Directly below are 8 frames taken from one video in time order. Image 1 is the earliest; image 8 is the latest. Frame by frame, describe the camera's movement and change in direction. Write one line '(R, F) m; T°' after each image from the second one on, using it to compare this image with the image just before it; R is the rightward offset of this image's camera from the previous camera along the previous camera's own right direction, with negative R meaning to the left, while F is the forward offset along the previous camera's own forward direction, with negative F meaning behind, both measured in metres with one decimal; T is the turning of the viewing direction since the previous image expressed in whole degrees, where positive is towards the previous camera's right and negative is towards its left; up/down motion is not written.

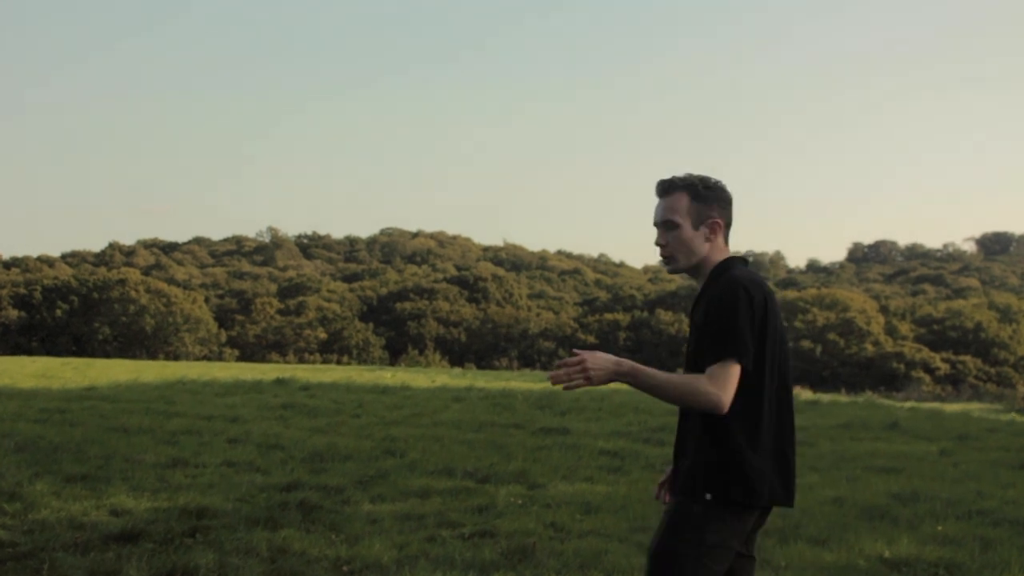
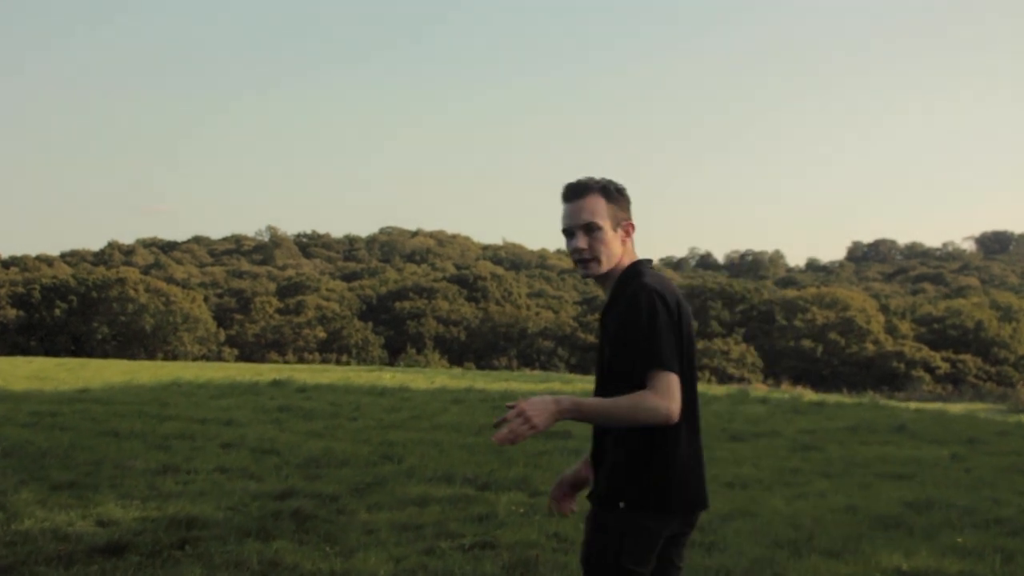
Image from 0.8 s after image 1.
(0.0, +0.3) m; 0°
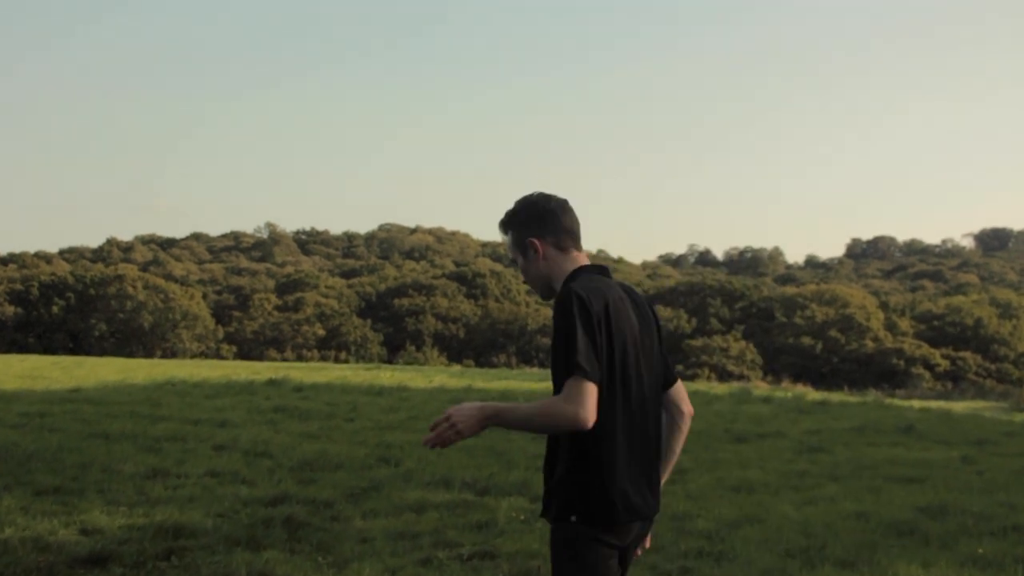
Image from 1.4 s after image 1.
(0.0, +0.3) m; 0°
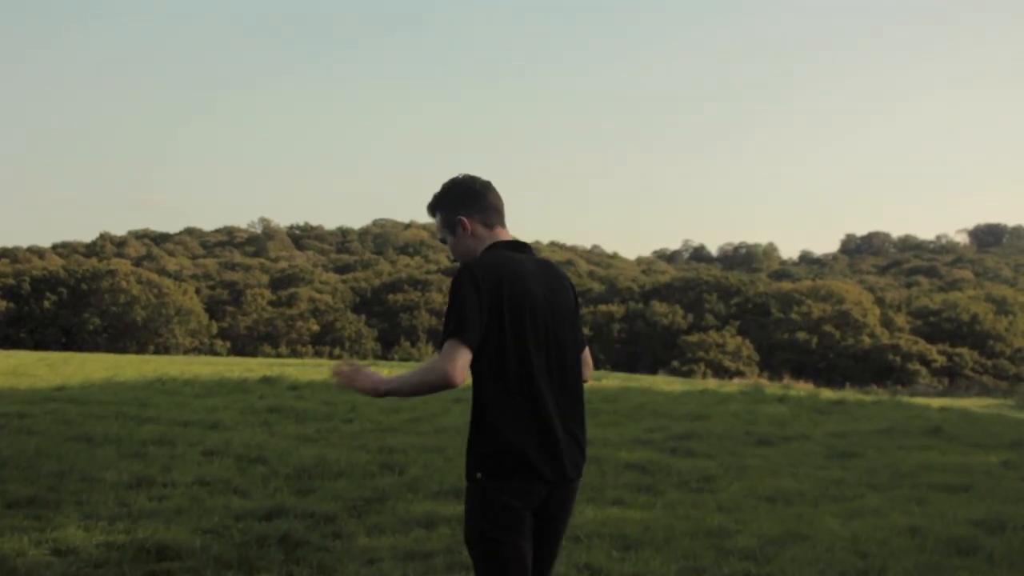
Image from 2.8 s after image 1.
(-0.2, +0.9) m; 0°
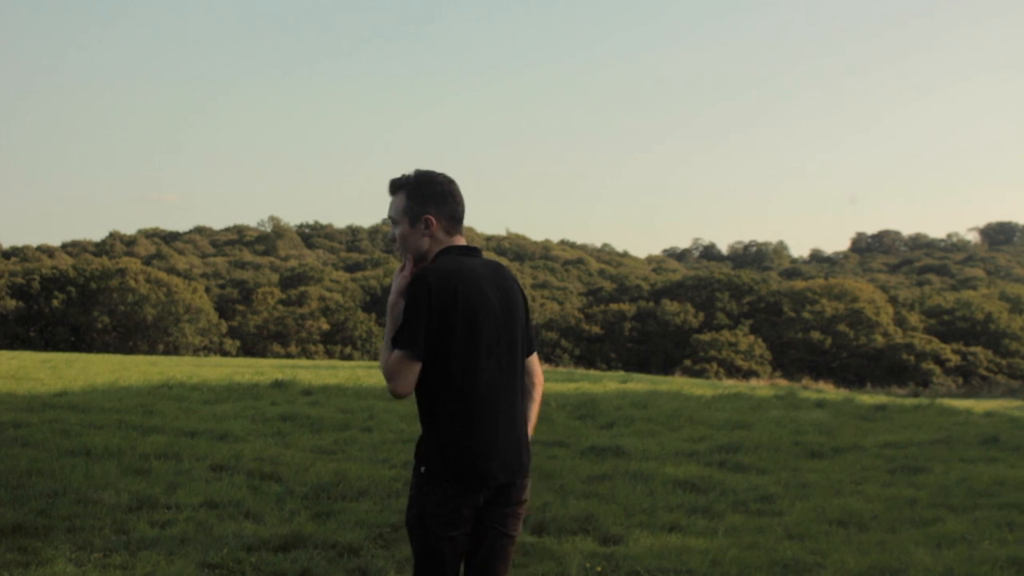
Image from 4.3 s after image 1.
(-0.3, +1.1) m; -1°
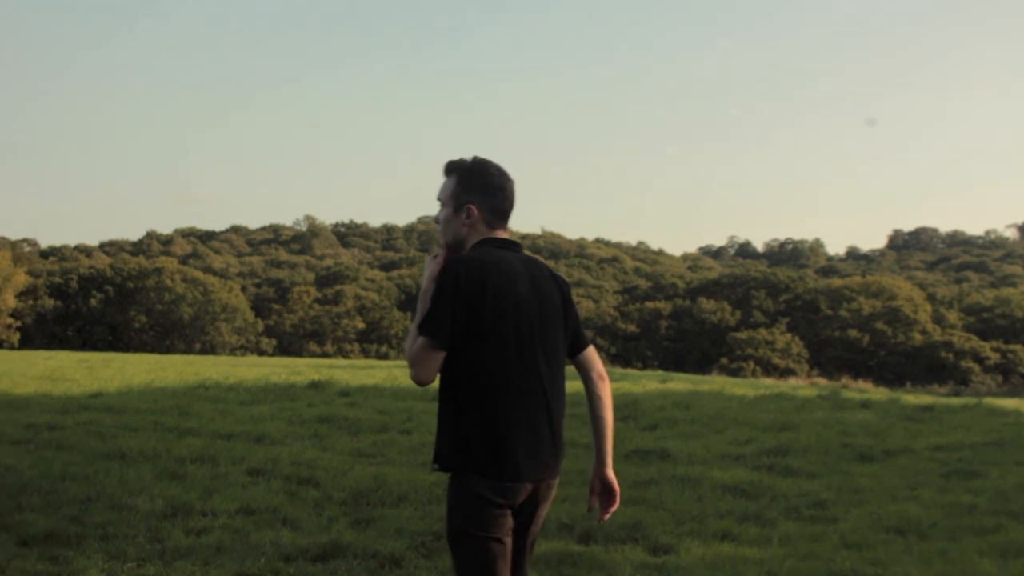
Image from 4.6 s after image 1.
(-0.1, +0.3) m; -2°
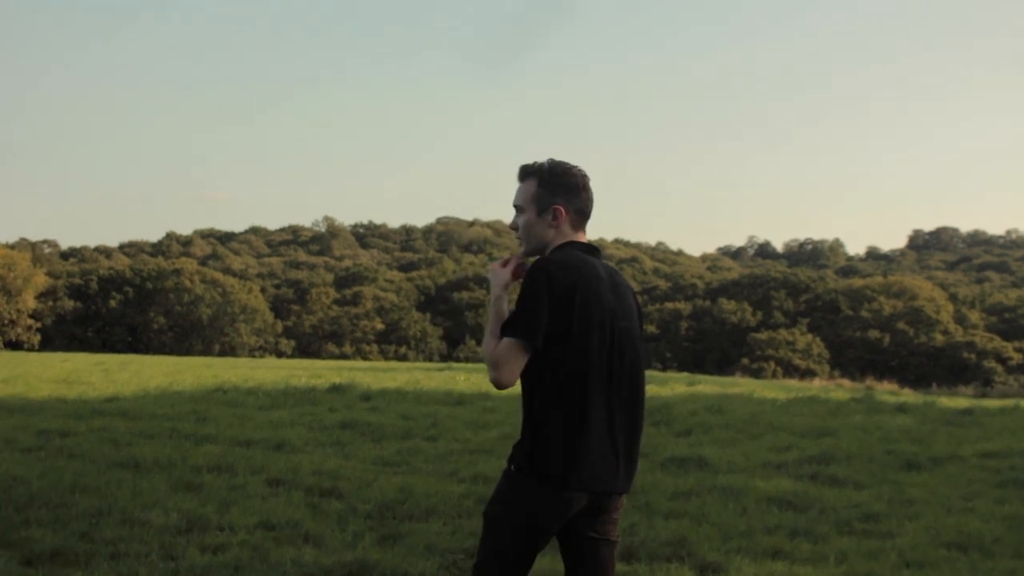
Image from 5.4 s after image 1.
(-0.2, +0.6) m; -1°
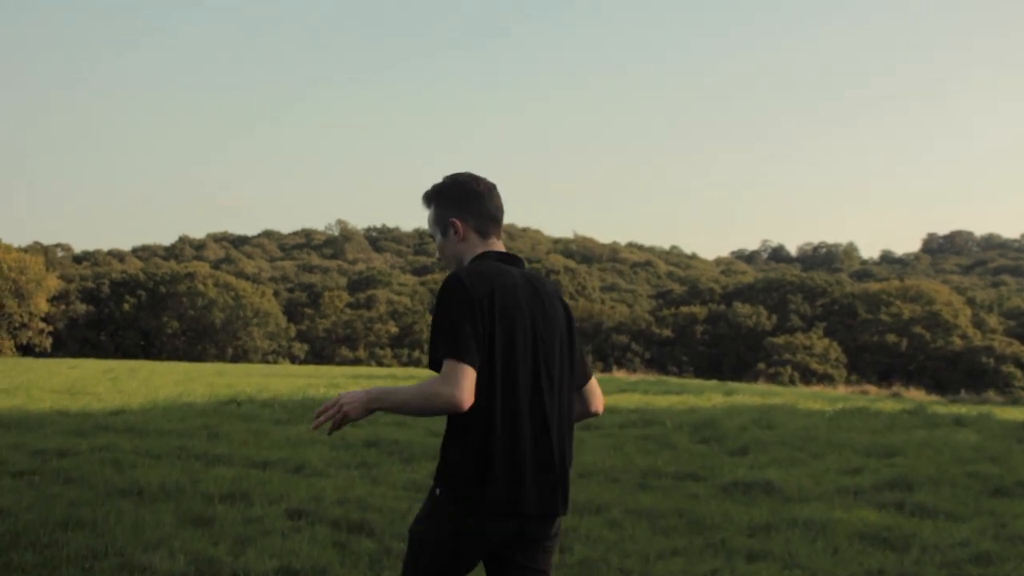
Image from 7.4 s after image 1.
(-0.4, +1.2) m; -1°
